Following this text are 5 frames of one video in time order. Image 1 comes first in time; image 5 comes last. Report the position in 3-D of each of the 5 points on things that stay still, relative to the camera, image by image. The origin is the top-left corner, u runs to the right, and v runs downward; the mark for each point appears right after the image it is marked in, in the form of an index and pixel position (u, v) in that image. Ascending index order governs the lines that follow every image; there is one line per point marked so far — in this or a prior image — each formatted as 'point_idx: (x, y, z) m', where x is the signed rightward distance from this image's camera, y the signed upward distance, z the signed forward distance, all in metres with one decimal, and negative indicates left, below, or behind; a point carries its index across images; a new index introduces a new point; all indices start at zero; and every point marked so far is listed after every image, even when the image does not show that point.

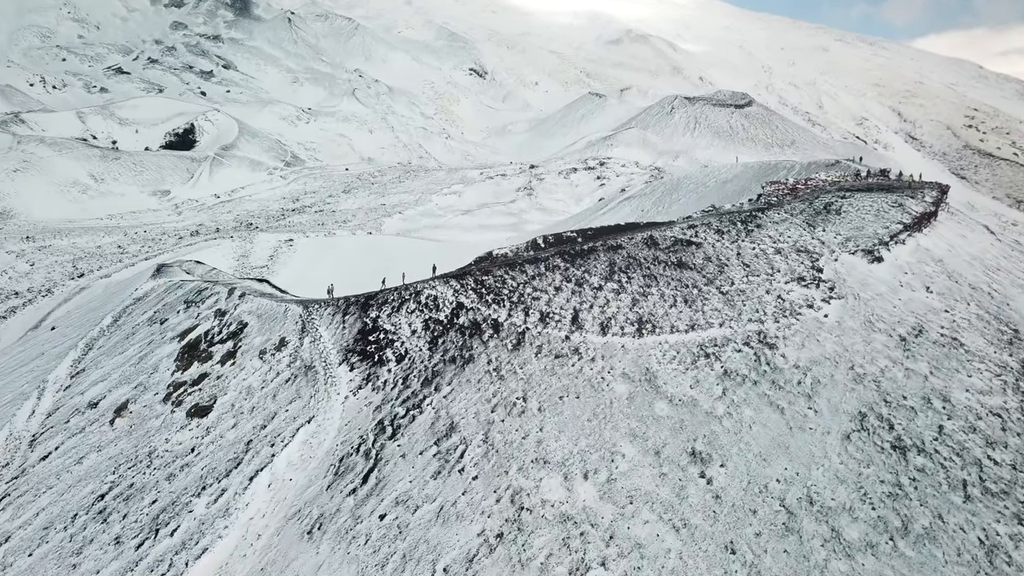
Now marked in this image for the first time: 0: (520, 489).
0: (+0.1, -2.8, +11.6) m
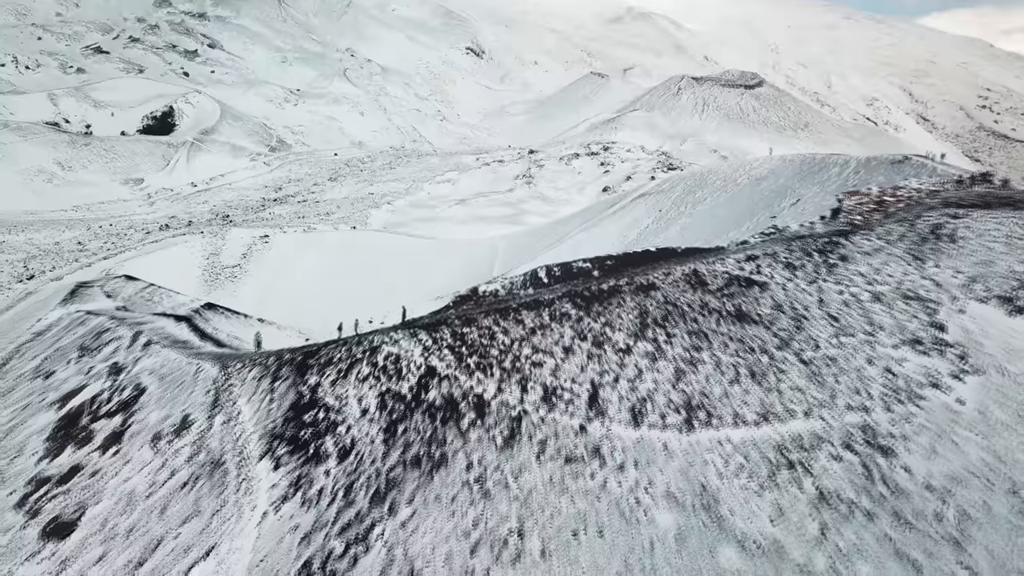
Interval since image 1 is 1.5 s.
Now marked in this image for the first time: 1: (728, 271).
0: (0.0, -3.7, +7.3) m
1: (+3.3, +0.3, +12.6) m
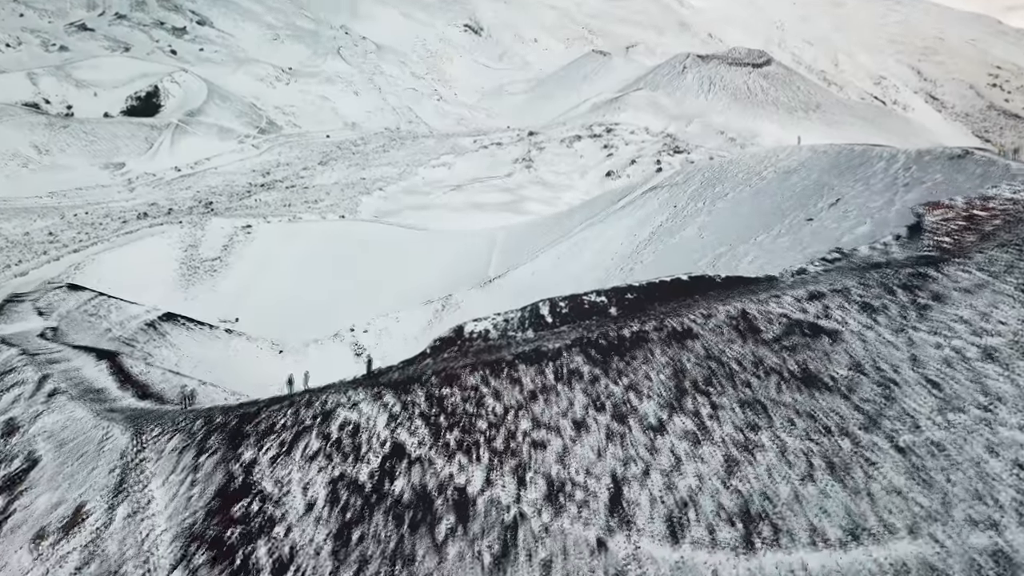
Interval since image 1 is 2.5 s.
0: (-0.1, -4.4, +4.7) m
1: (+3.2, -0.2, +9.9) m
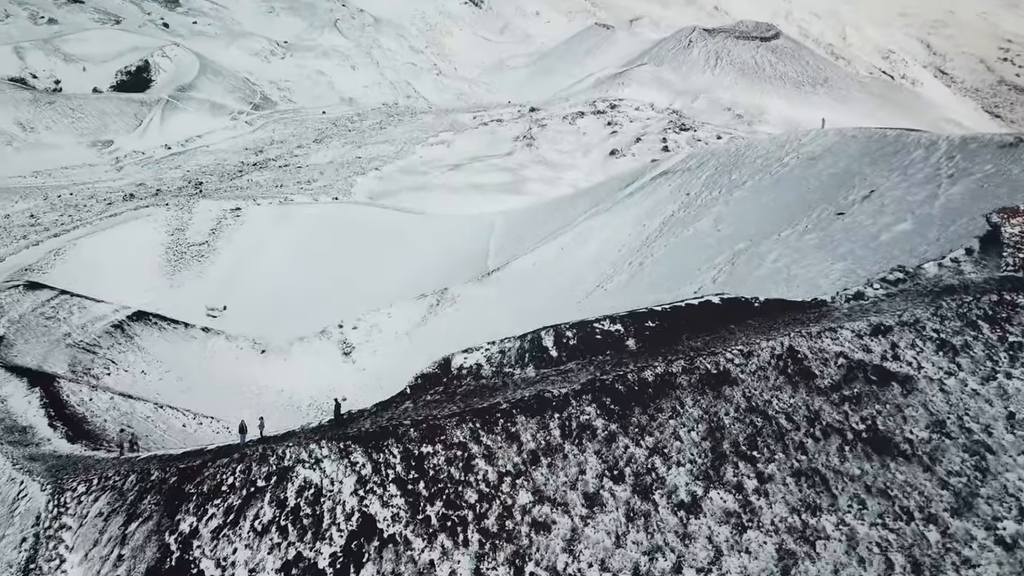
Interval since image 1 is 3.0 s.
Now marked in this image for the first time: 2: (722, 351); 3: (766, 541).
0: (-0.1, -4.8, +3.1) m
1: (+3.2, -0.5, +8.2) m
2: (+2.2, -0.5, +8.8) m
3: (+1.9, -1.8, +6.5) m
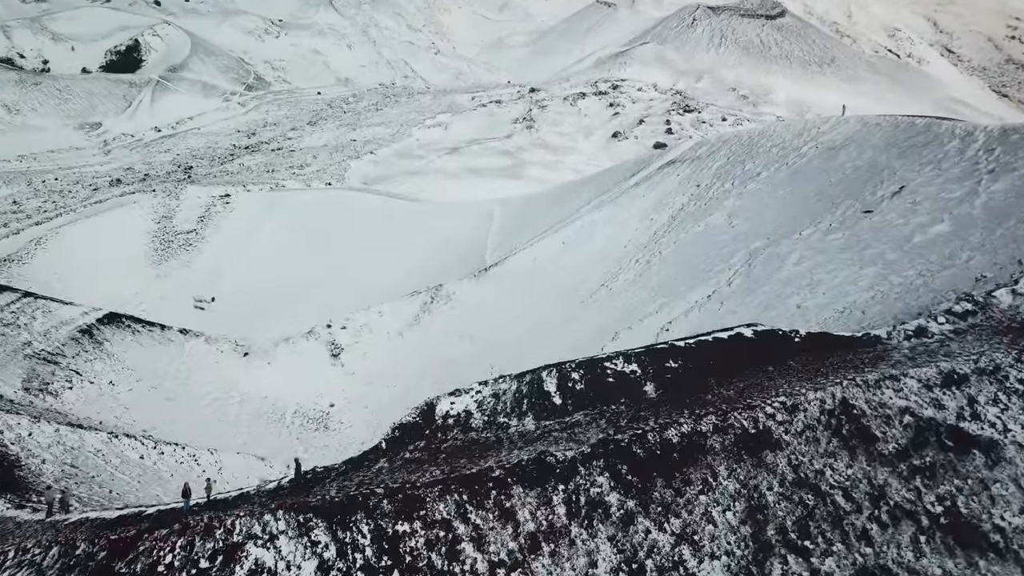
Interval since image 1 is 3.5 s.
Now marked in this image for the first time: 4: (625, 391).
0: (-0.1, -5.2, +1.9) m
1: (+3.1, -0.8, +6.9) m
2: (+2.1, -0.8, +7.4) m
3: (+1.8, -2.2, +5.3) m
4: (+1.1, -0.6, +8.8) m
